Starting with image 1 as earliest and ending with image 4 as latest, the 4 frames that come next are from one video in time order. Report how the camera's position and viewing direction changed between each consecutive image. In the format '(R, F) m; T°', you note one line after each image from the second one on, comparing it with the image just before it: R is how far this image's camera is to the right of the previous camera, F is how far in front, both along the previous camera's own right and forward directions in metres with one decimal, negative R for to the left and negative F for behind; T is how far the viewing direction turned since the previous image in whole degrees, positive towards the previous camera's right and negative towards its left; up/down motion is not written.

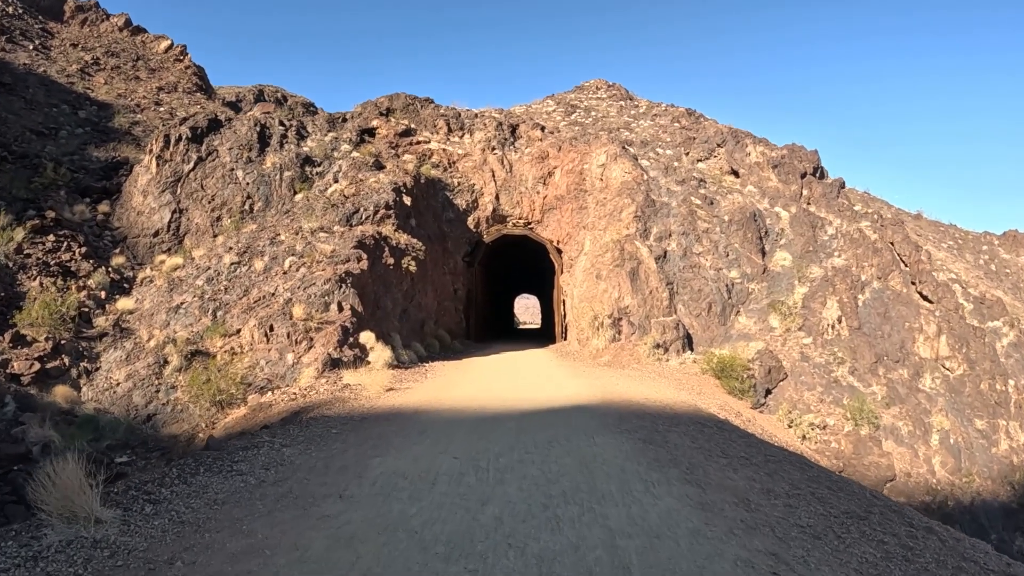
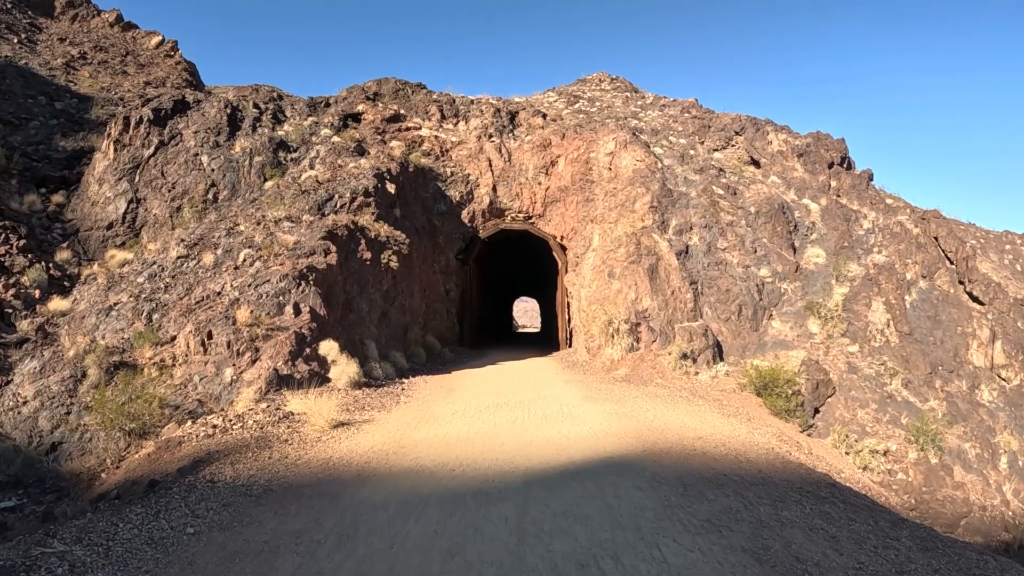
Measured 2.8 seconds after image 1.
(0.0, +2.4) m; 0°
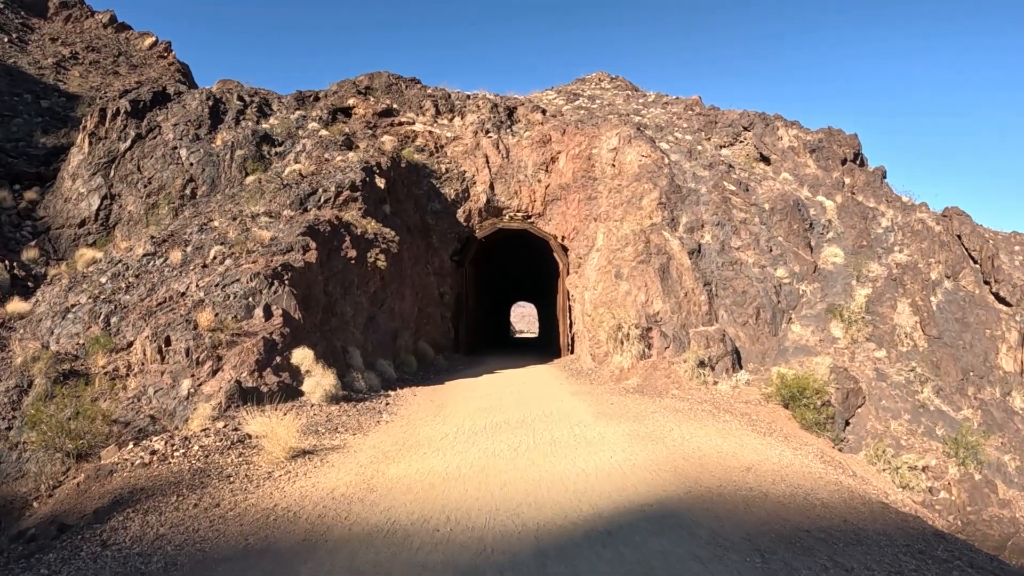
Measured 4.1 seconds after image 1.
(0.0, +1.1) m; 0°
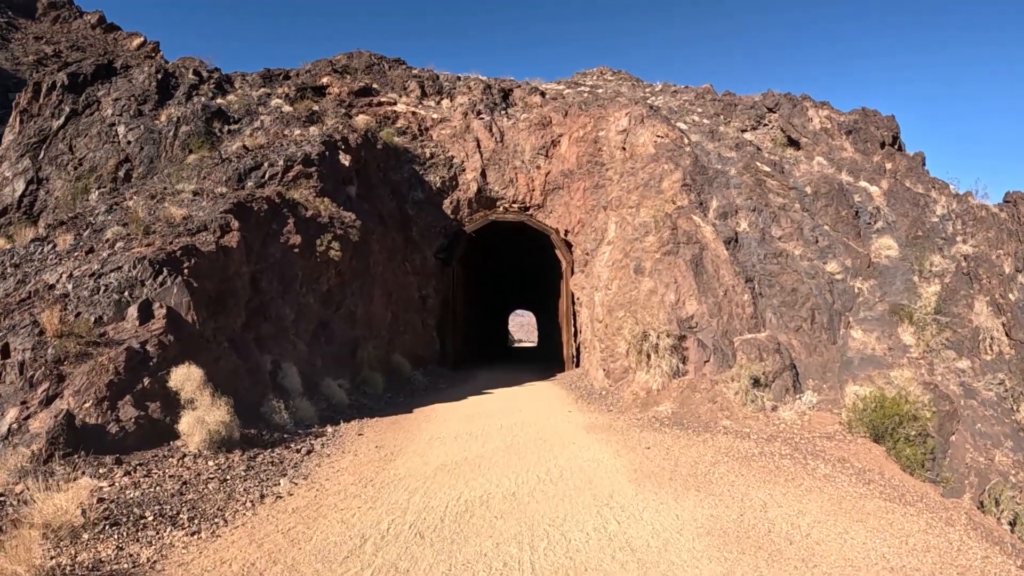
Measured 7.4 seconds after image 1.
(+0.1, +2.7) m; 0°
